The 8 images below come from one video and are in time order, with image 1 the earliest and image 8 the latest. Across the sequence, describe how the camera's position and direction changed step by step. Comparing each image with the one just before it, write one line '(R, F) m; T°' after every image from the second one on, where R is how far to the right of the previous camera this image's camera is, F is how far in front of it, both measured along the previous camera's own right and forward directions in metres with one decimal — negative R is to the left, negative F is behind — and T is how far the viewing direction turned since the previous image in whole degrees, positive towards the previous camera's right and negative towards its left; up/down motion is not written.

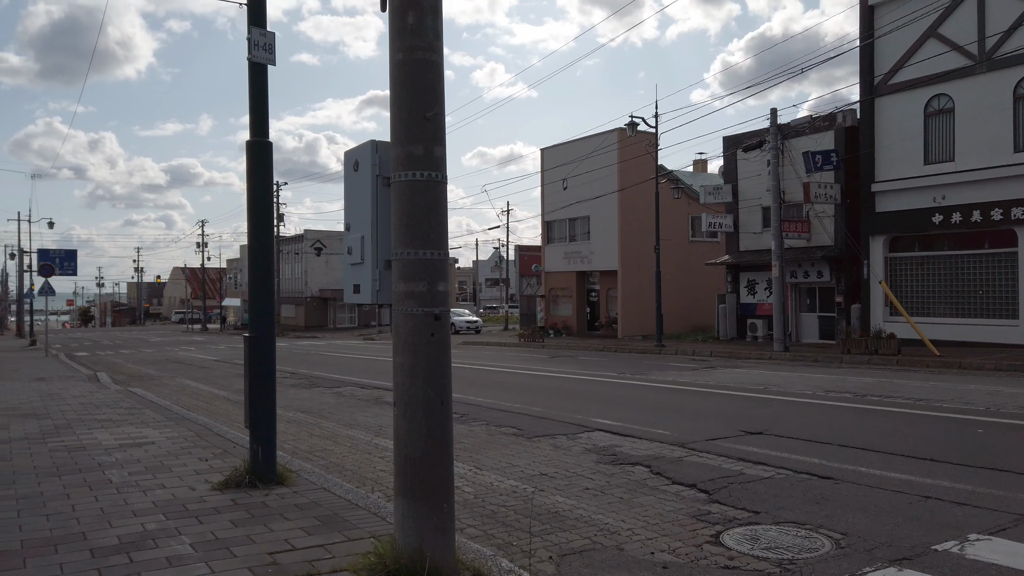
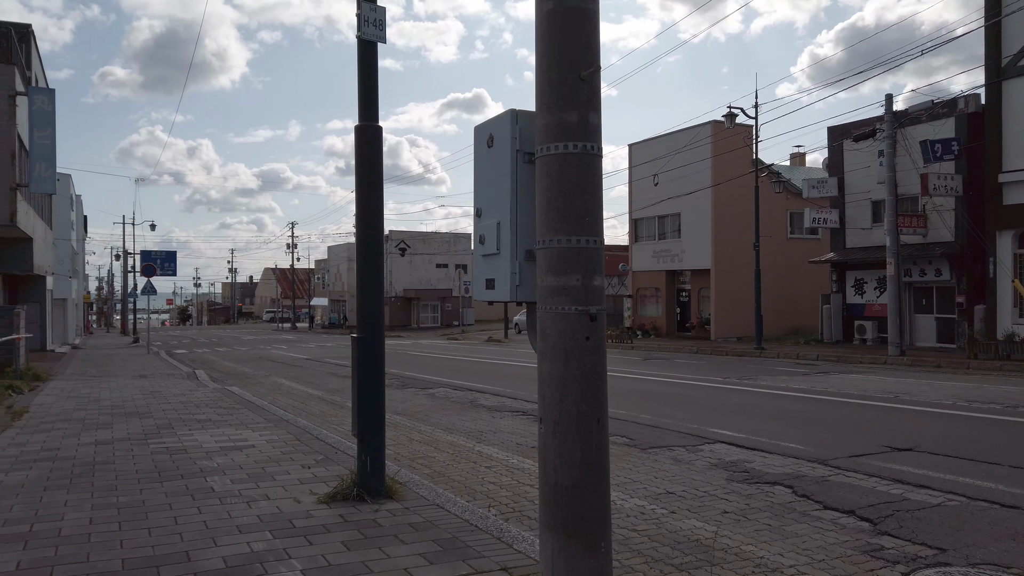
(-0.3, +0.6) m; -6°
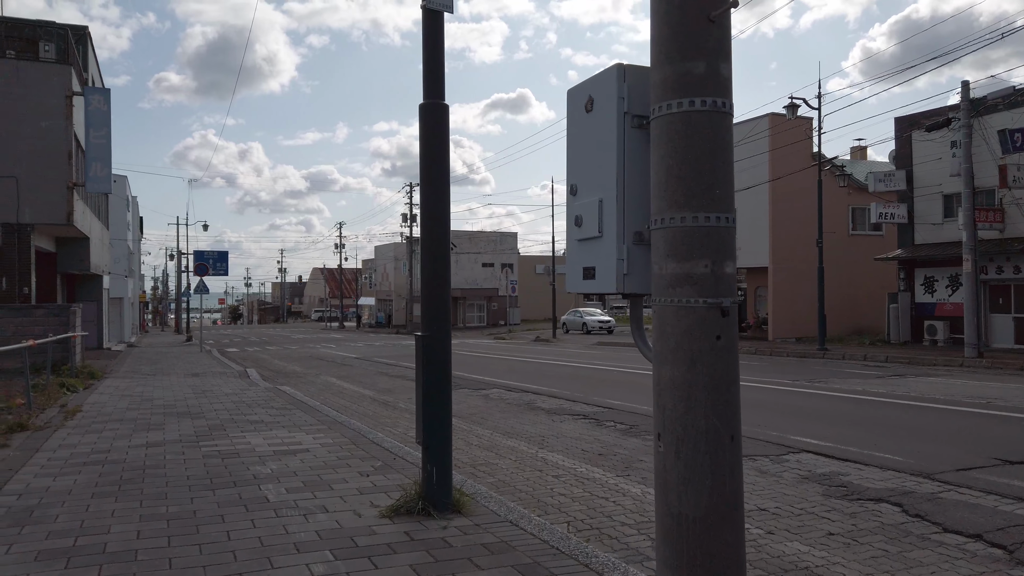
(-0.2, +0.5) m; -3°
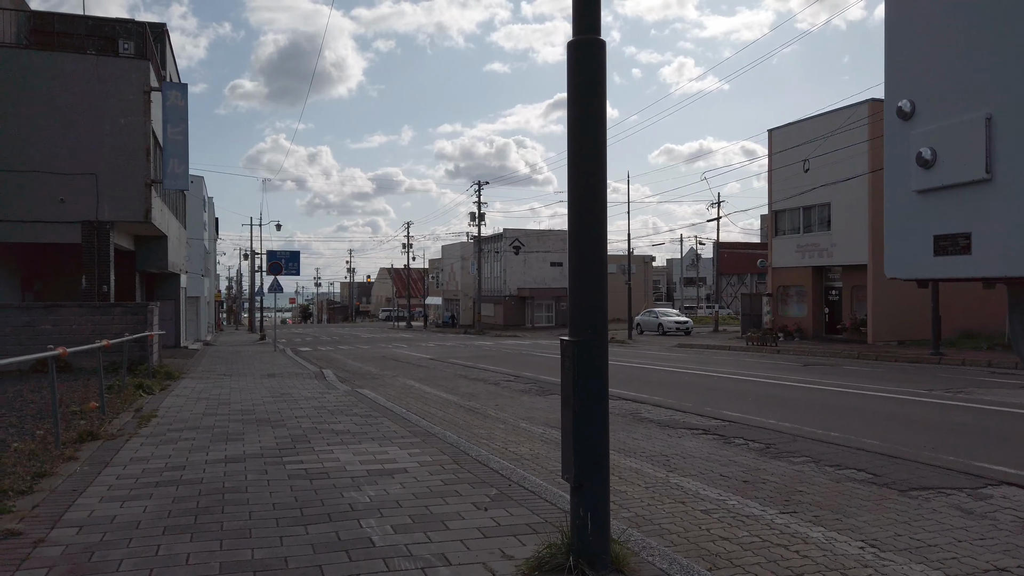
(-0.5, +1.0) m; -5°
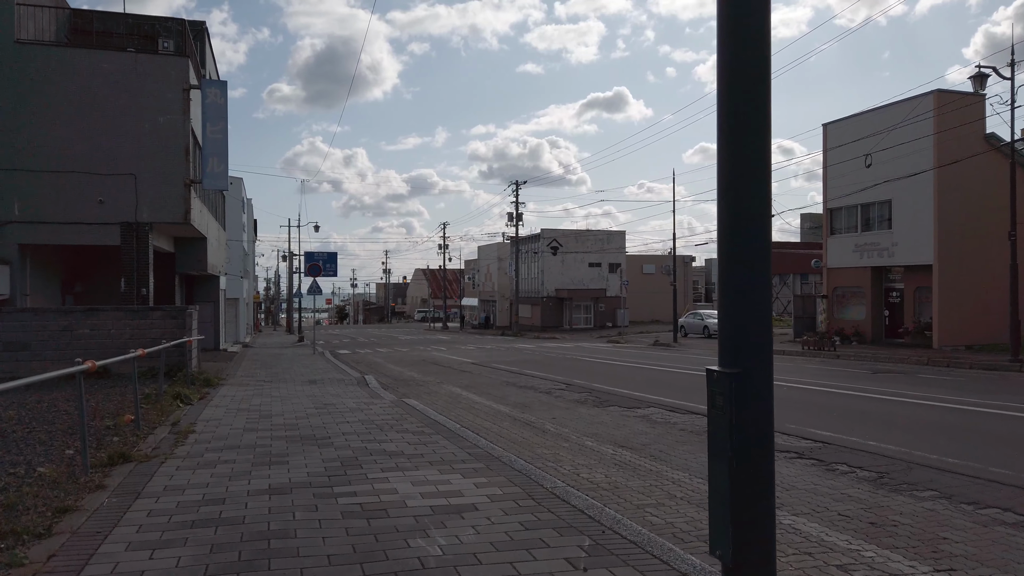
(-0.4, +0.8) m; -3°
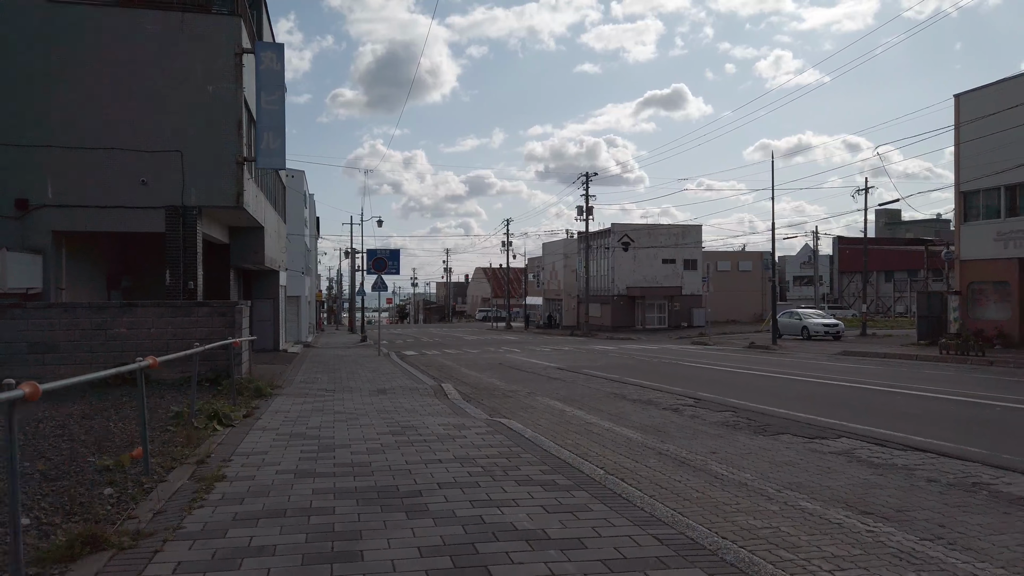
(-0.9, +2.9) m; -4°
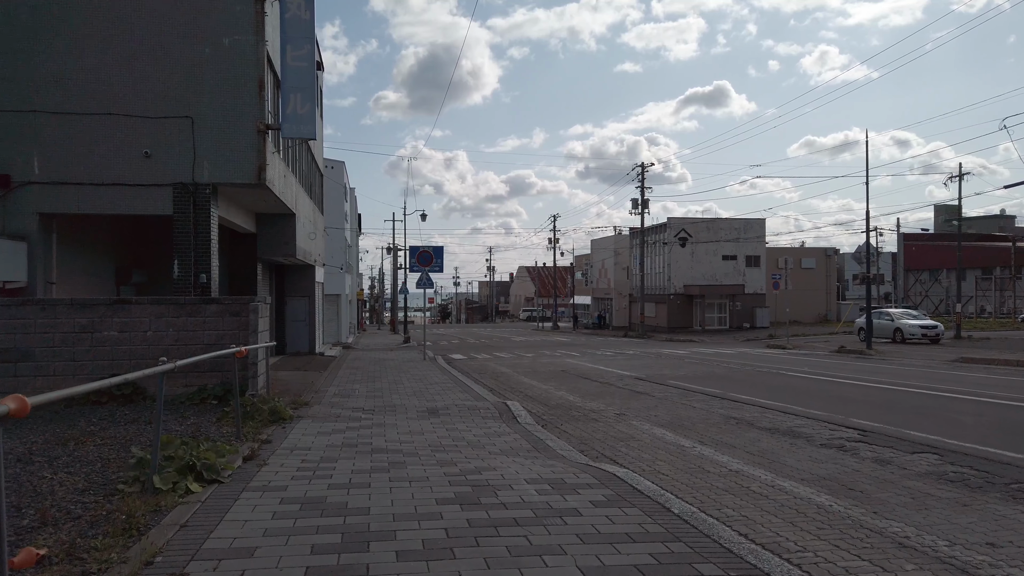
(-0.7, +3.1) m; -3°
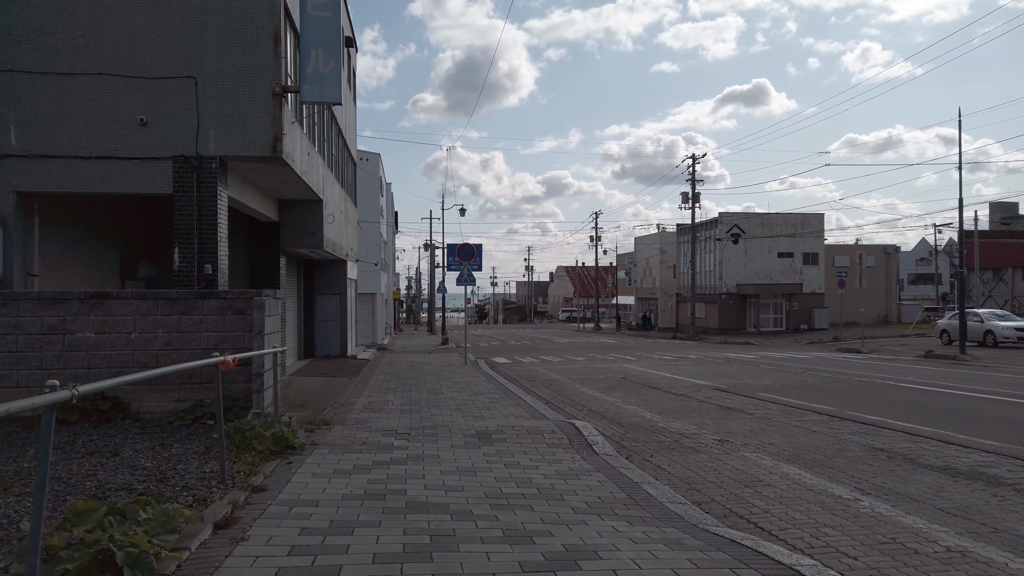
(-0.4, +2.4) m; -3°
